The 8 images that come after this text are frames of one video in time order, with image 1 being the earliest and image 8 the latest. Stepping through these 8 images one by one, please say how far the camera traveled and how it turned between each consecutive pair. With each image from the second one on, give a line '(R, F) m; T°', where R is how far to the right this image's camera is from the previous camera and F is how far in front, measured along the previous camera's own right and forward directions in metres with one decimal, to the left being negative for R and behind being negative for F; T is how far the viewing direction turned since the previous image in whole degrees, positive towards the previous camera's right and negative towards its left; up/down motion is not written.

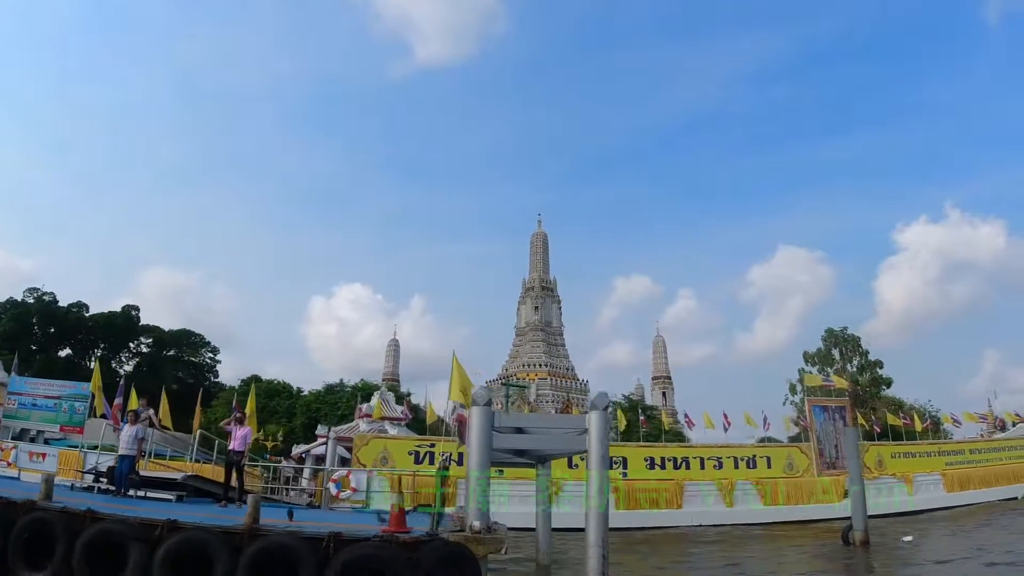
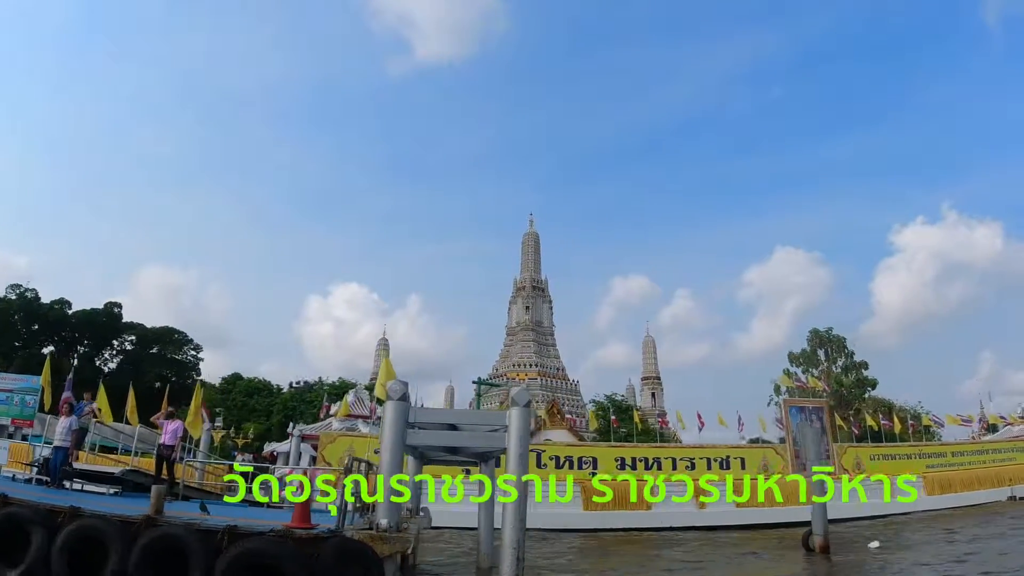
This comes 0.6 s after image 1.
(+1.1, +0.2) m; 0°
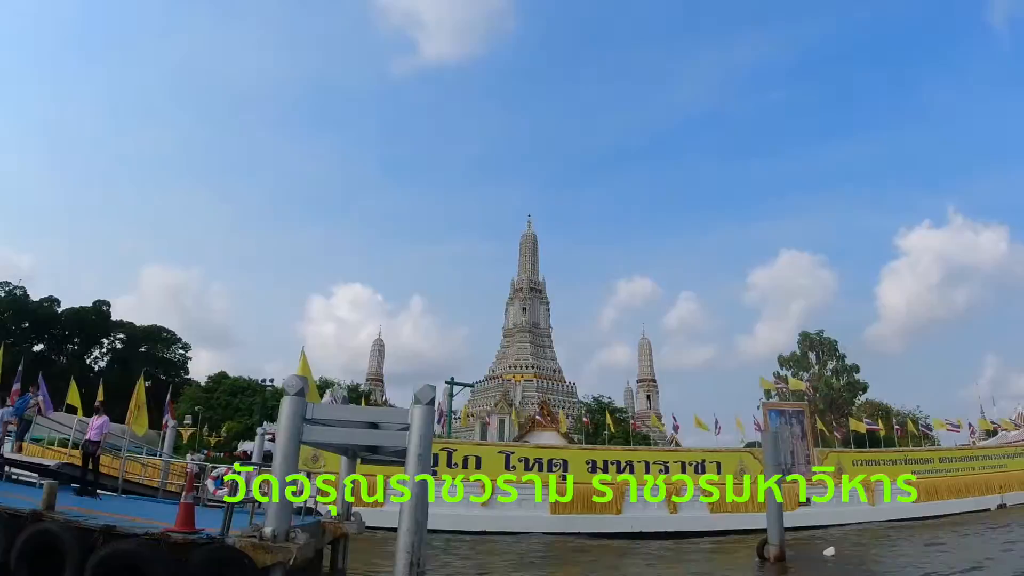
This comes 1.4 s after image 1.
(+1.4, +0.3) m; -1°
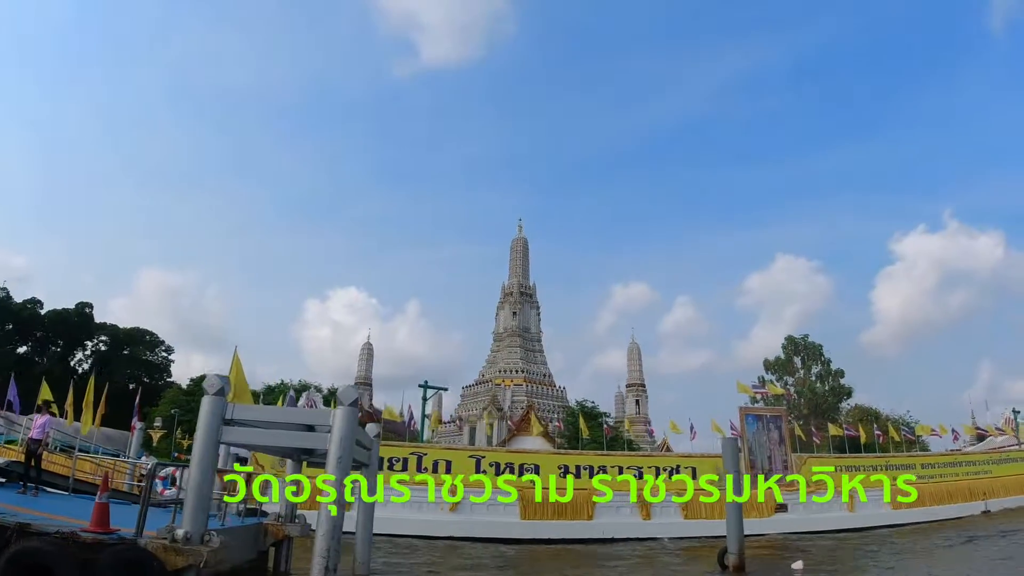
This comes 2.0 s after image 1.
(+1.0, +0.2) m; 0°
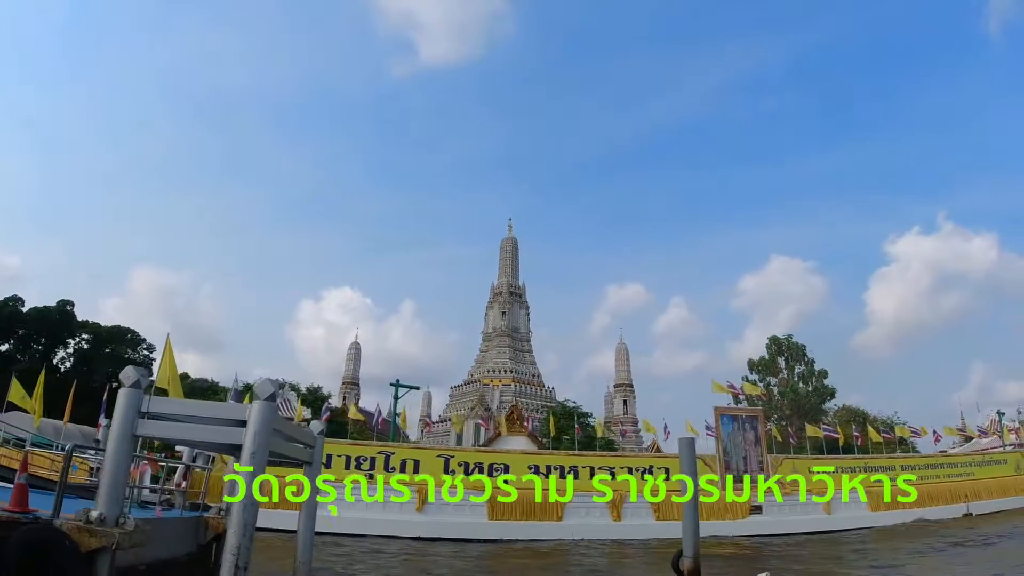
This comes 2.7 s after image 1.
(+1.0, +0.2) m; 0°
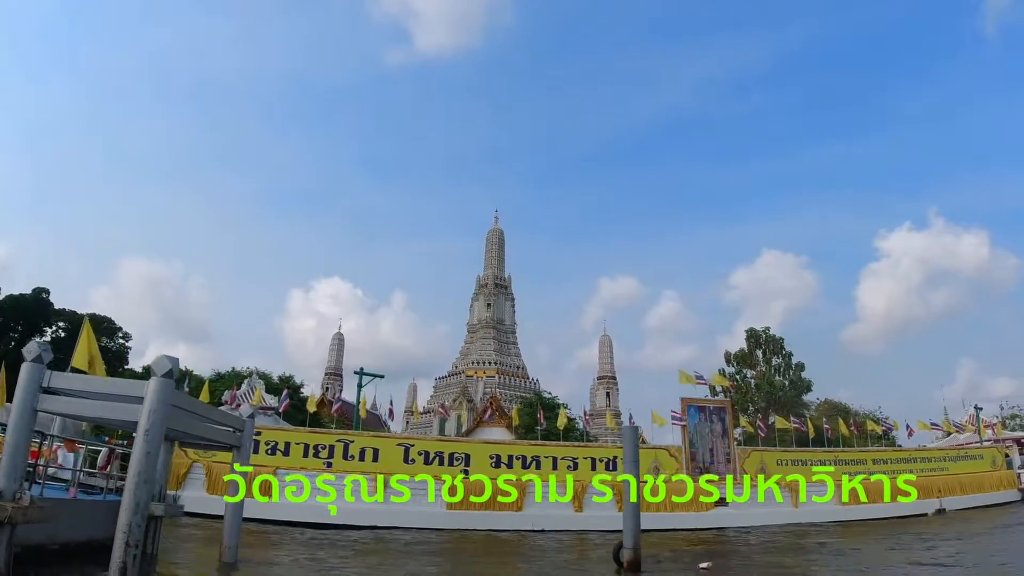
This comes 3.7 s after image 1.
(+1.2, +0.3) m; 0°
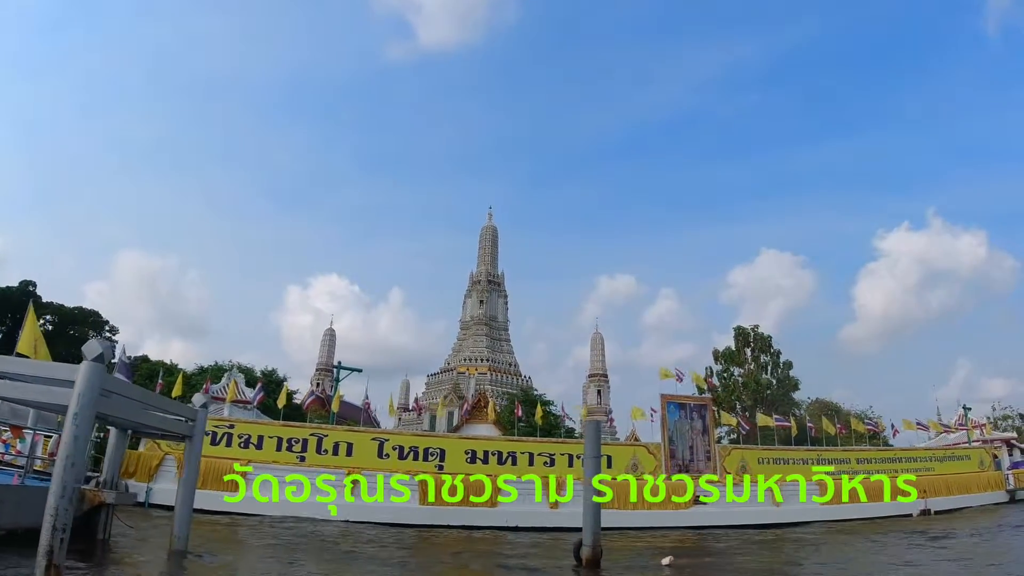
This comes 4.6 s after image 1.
(+0.8, +0.2) m; 0°
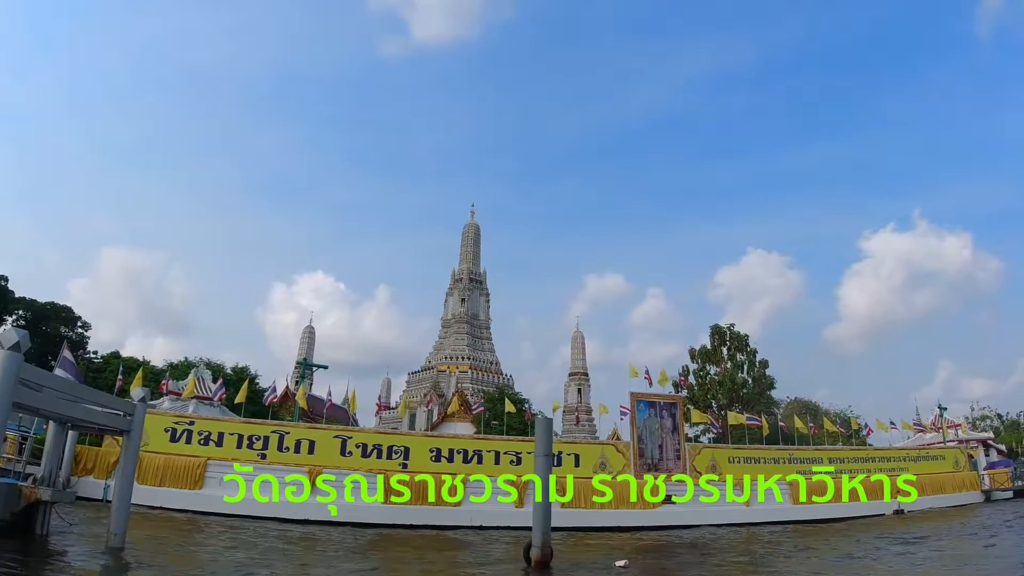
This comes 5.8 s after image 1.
(+0.8, +0.2) m; +1°
